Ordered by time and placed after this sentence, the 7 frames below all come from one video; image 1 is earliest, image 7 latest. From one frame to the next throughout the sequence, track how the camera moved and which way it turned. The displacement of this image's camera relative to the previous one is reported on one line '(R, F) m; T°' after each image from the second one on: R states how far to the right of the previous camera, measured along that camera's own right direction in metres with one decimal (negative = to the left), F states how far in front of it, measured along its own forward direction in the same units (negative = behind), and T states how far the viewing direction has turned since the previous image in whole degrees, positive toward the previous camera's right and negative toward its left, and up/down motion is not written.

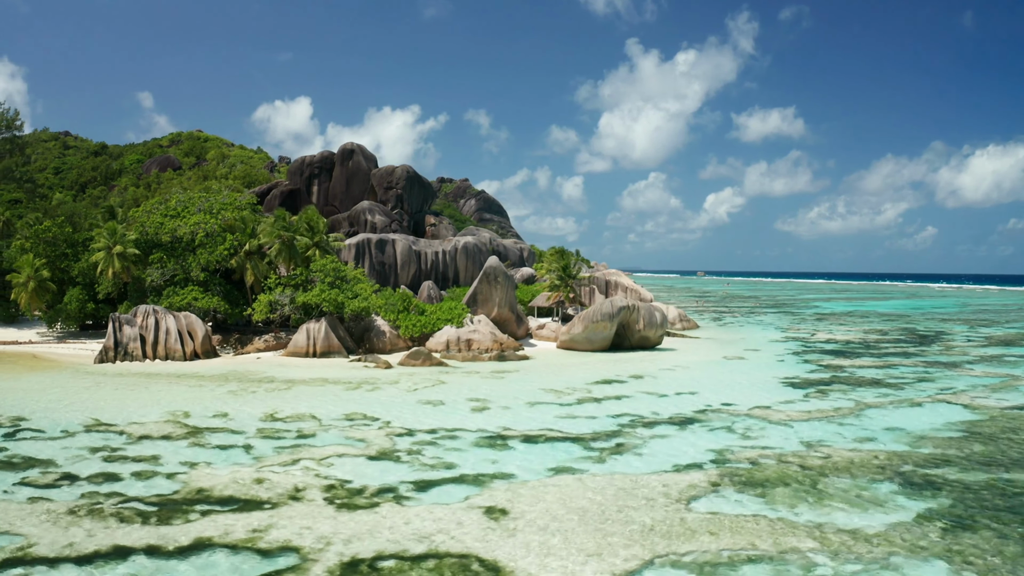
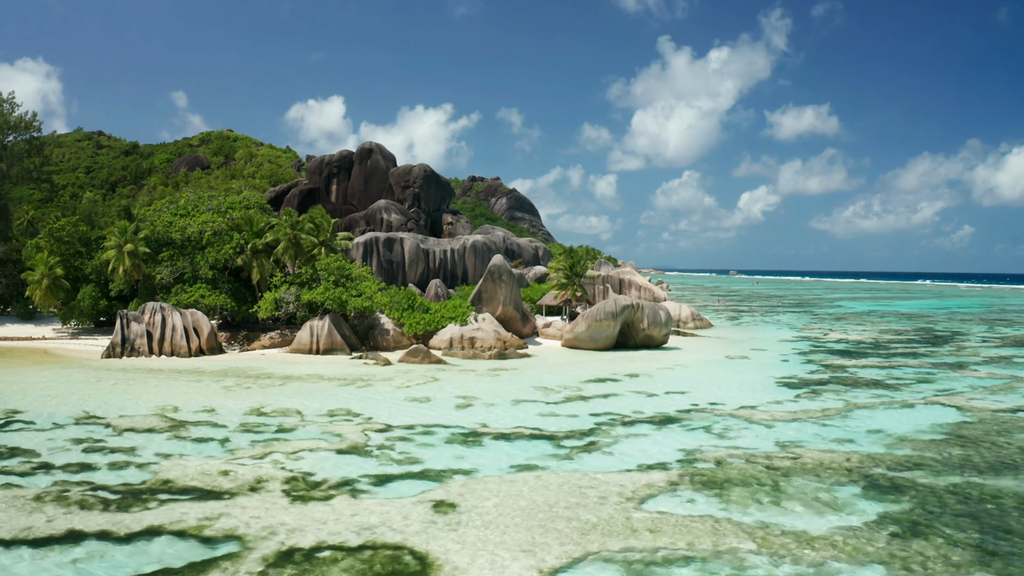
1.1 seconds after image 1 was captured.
(+0.7, -0.1) m; -2°
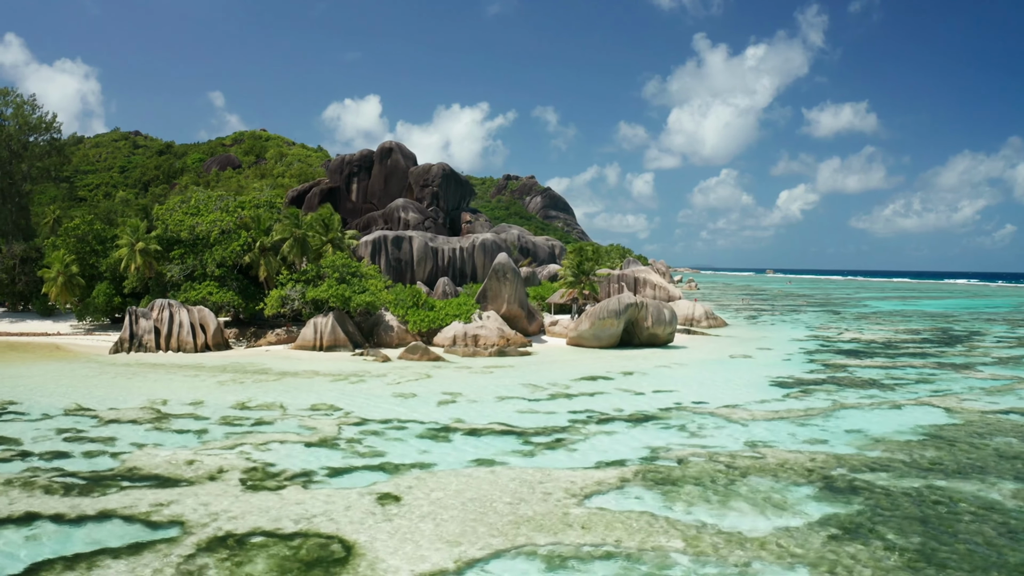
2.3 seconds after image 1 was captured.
(+0.8, -0.1) m; -2°
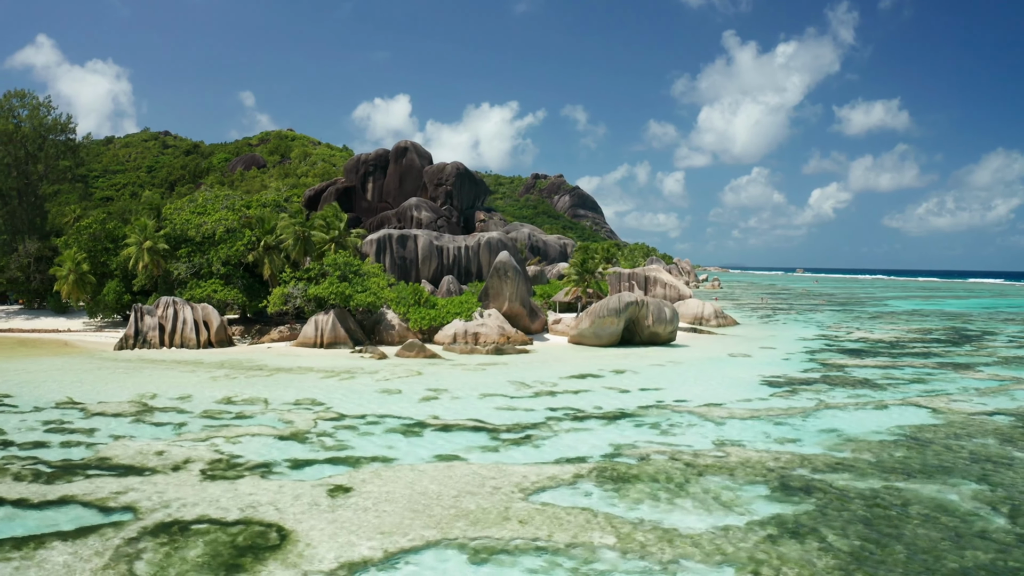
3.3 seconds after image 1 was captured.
(+0.8, -0.1) m; -2°
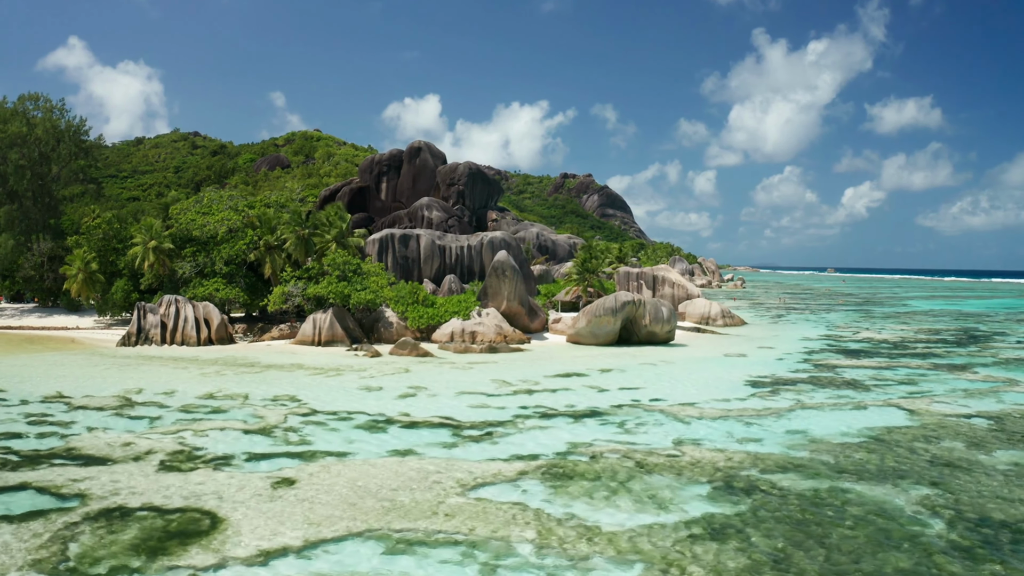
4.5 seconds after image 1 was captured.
(+0.9, -0.2) m; -2°
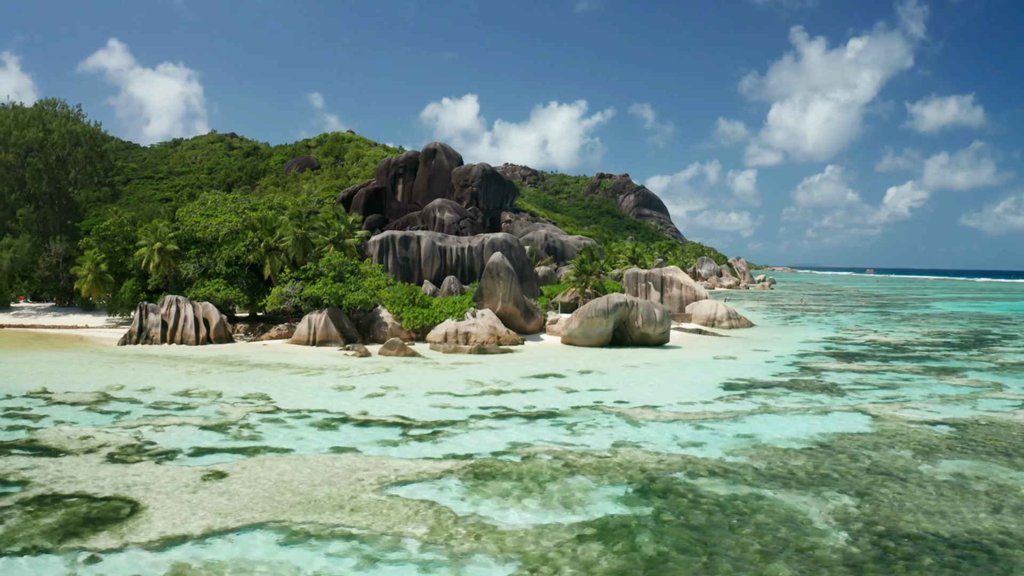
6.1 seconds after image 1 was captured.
(+1.3, -0.3) m; -2°
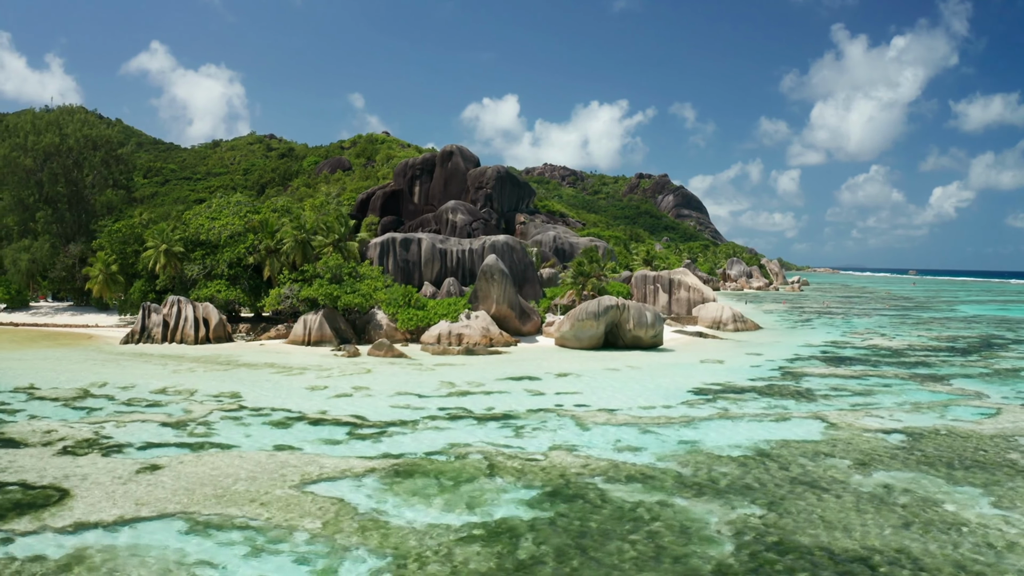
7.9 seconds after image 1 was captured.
(+1.4, -0.3) m; -3°
